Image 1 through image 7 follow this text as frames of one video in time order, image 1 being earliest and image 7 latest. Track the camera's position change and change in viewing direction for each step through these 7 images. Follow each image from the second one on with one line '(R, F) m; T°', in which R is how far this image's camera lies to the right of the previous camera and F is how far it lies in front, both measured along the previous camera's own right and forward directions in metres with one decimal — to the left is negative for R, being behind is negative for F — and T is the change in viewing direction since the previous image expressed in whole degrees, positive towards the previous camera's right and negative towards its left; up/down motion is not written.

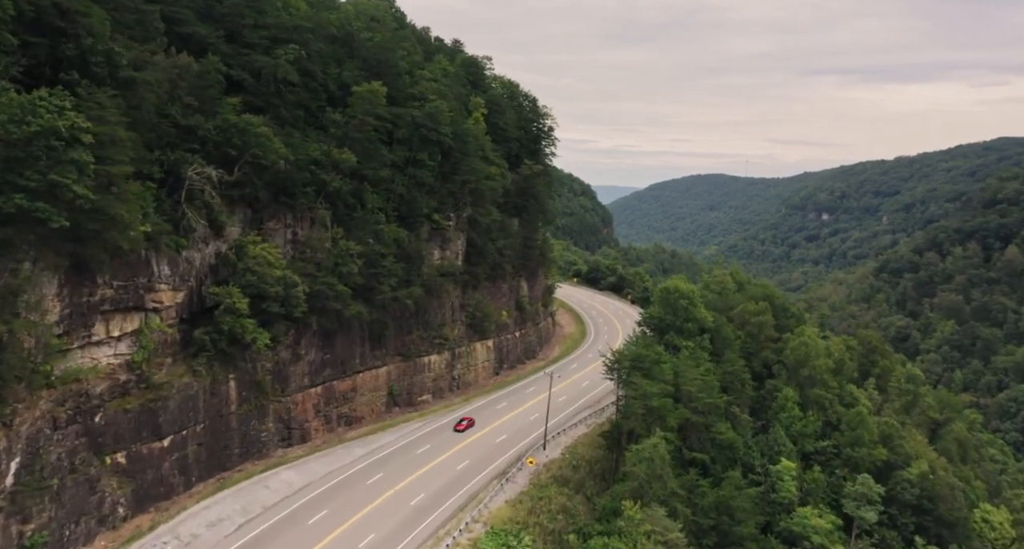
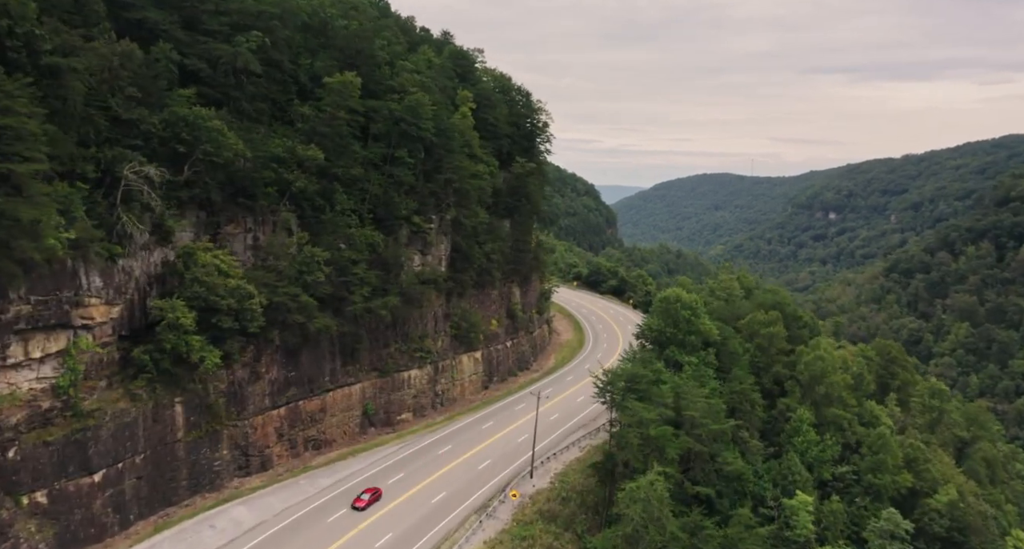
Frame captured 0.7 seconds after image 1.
(+1.1, +4.2) m; 0°
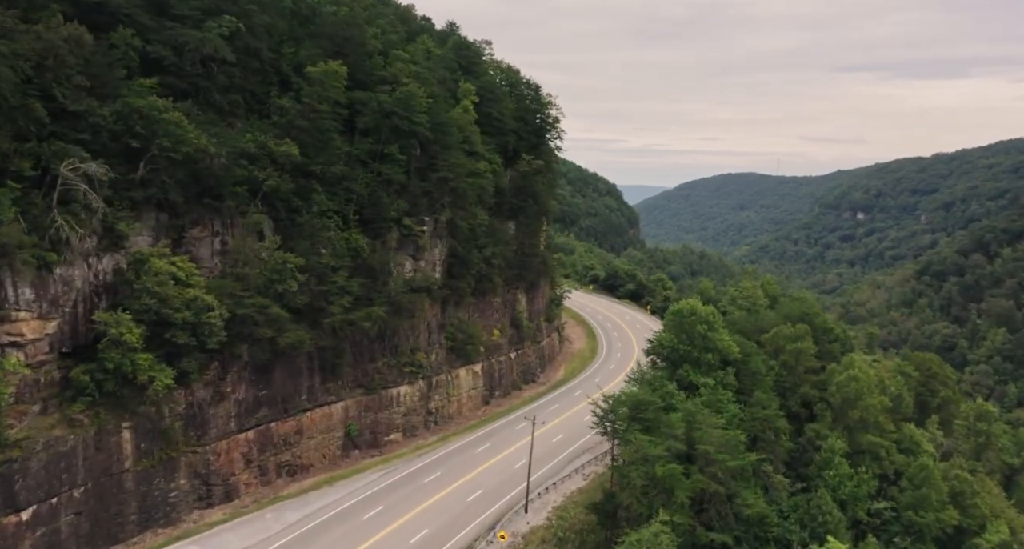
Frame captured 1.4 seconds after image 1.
(+1.3, +4.1) m; -2°
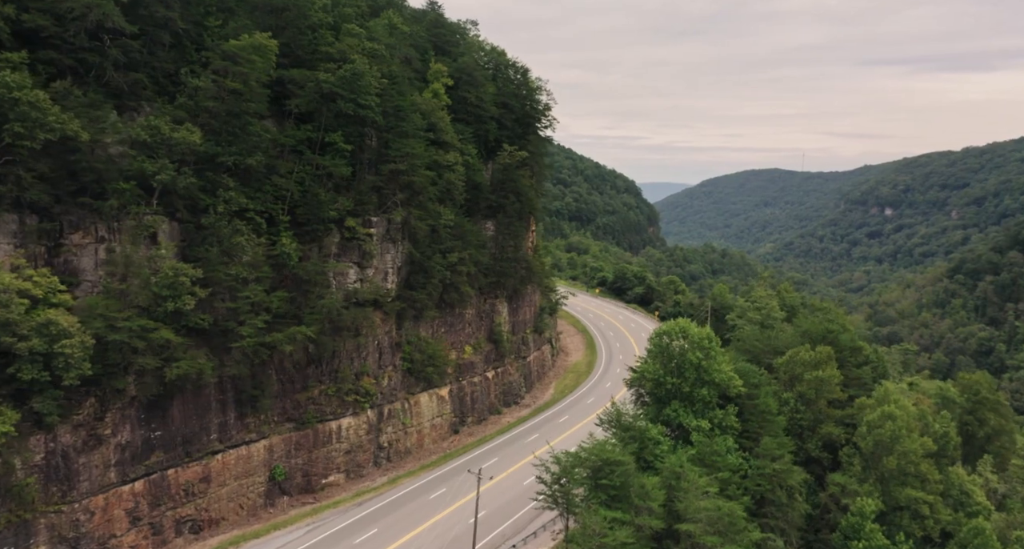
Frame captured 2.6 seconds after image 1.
(+2.8, +7.0) m; -2°
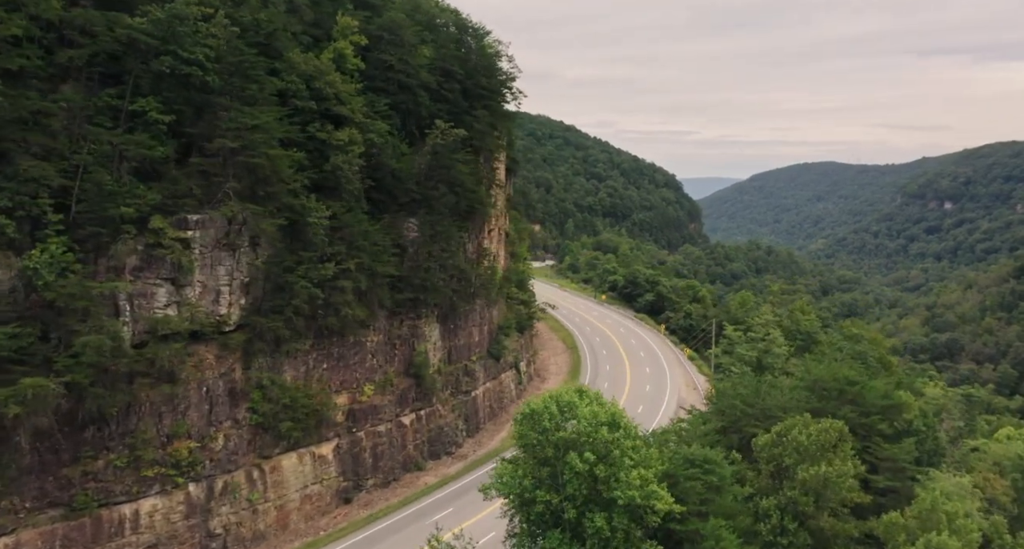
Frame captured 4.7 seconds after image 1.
(+5.7, +11.3) m; -3°
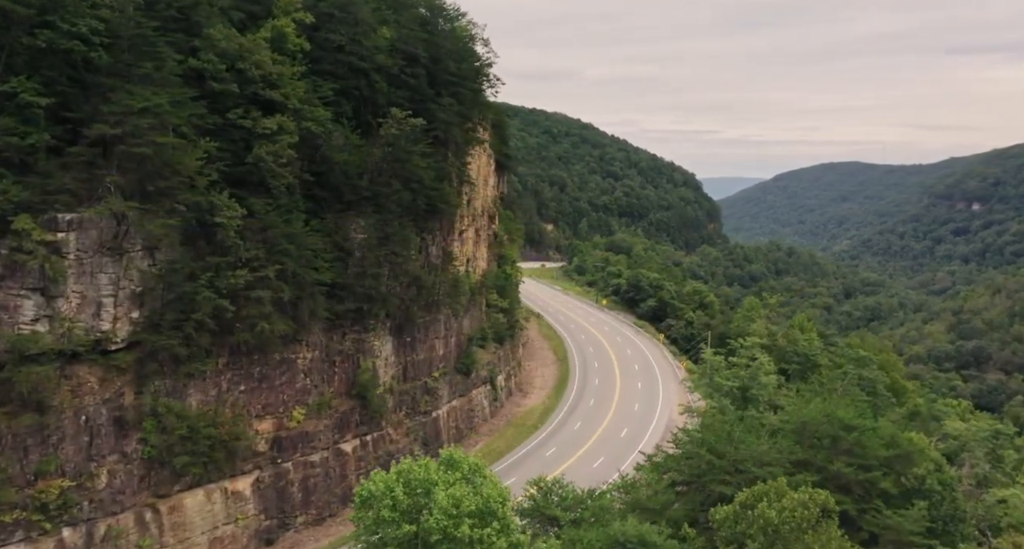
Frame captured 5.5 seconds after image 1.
(+2.6, +4.4) m; -2°
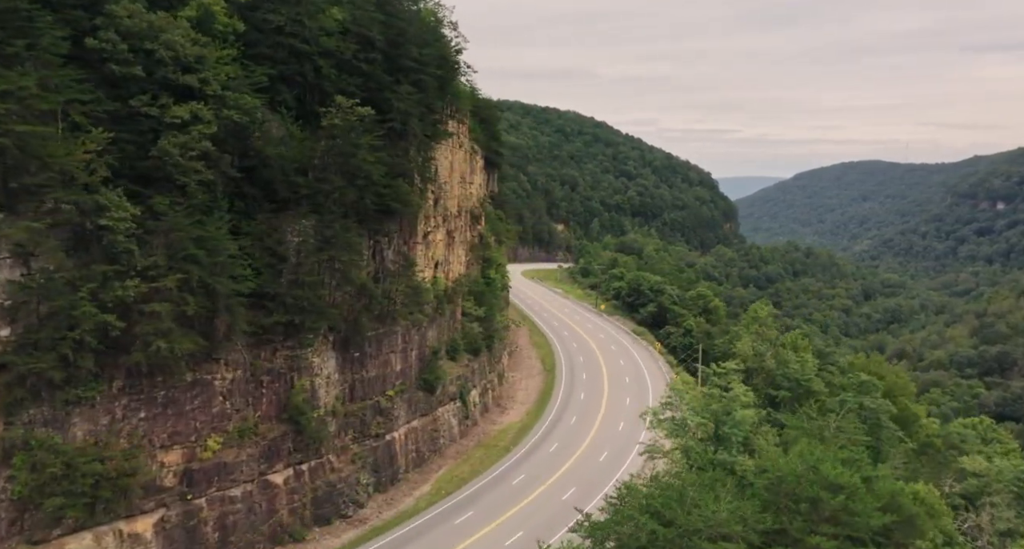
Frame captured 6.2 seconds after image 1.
(+2.3, +3.8) m; -1°
